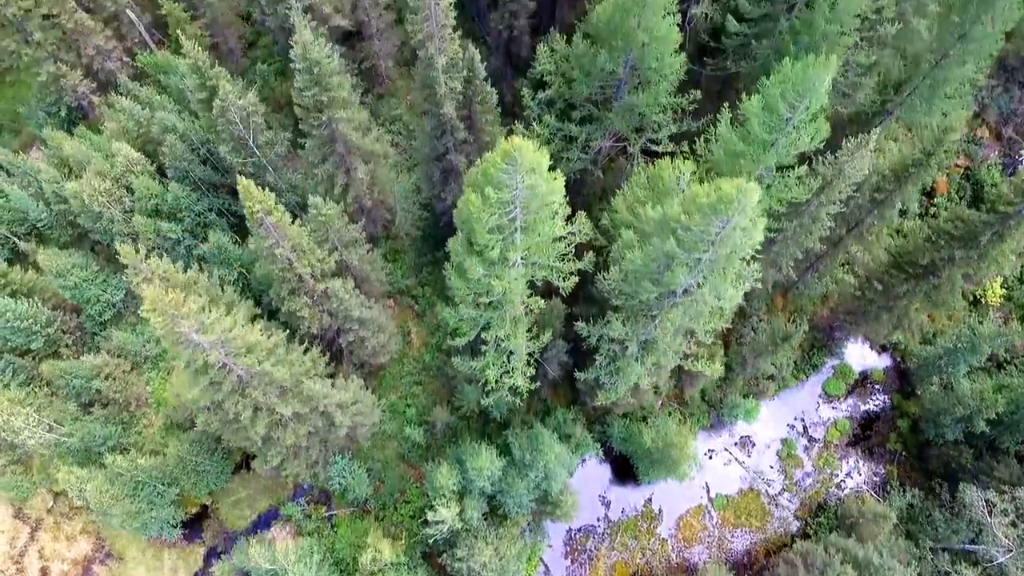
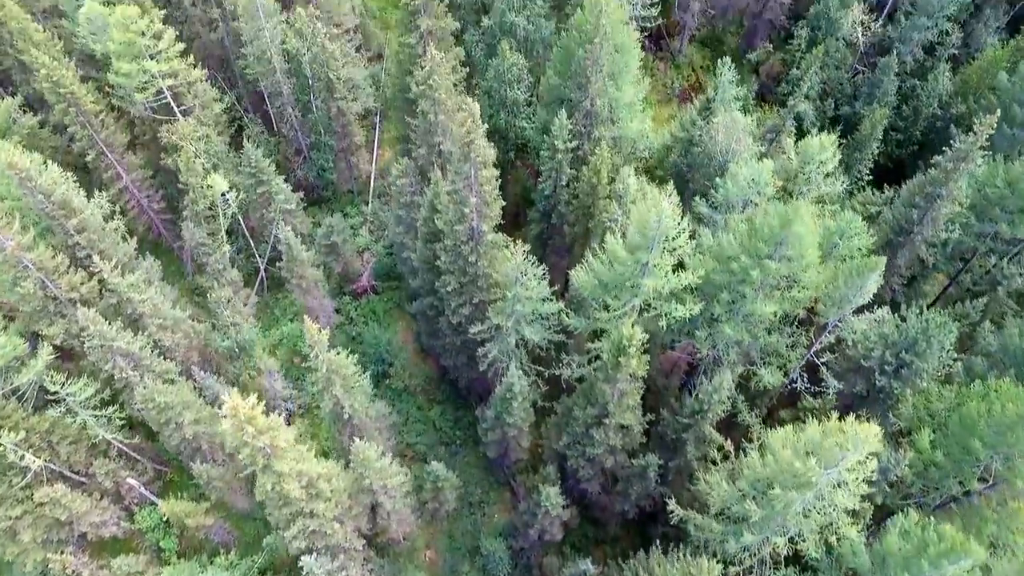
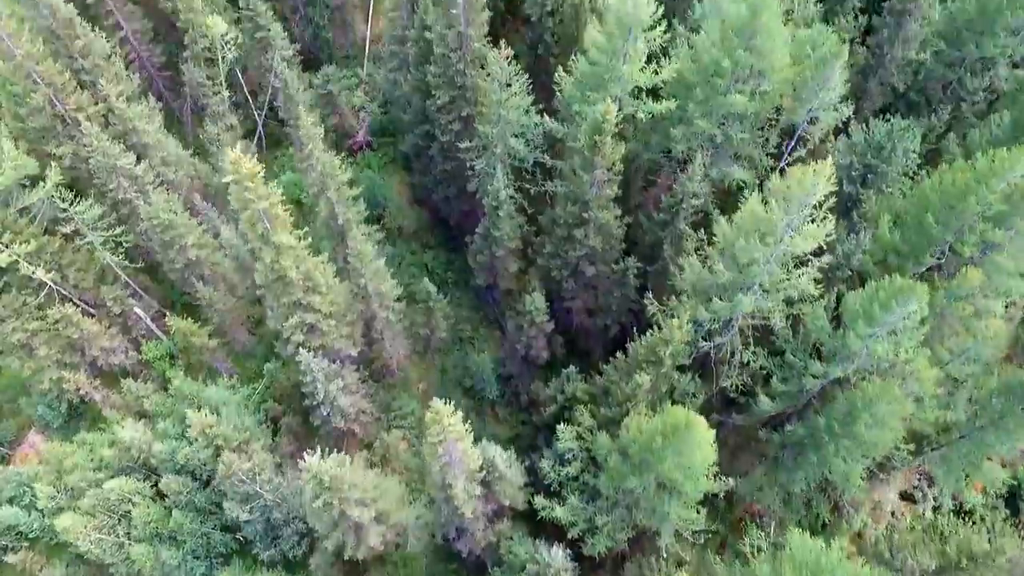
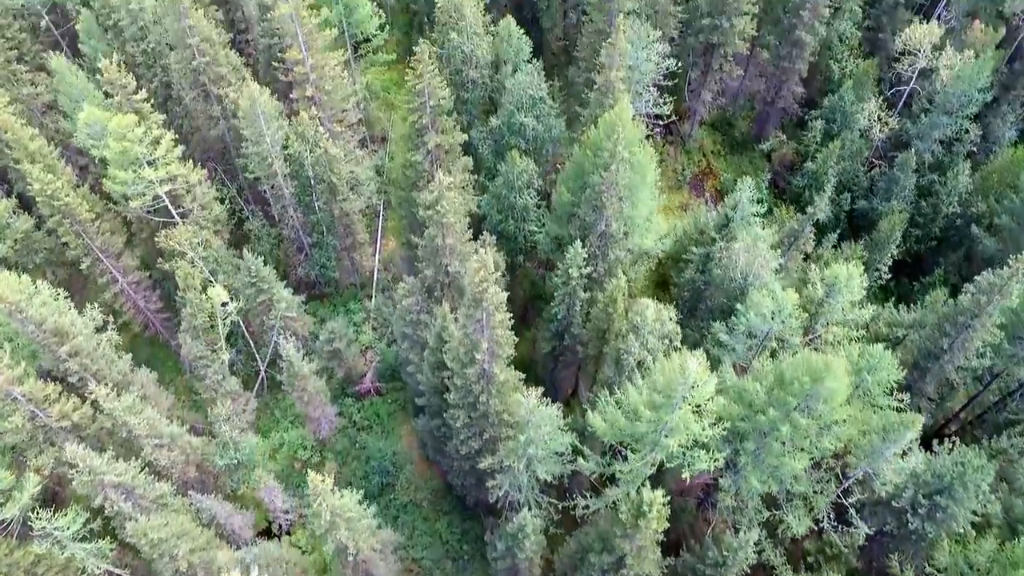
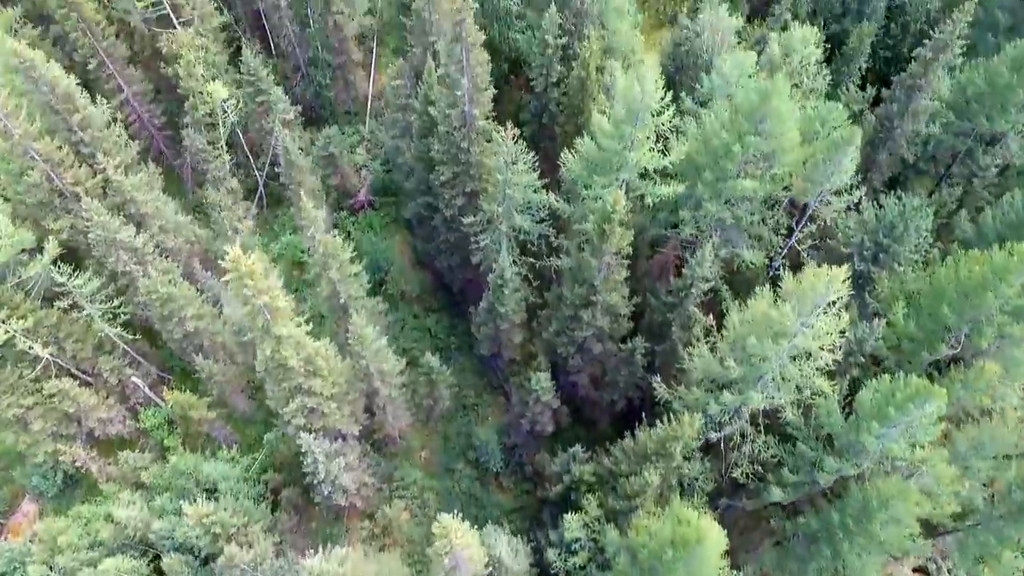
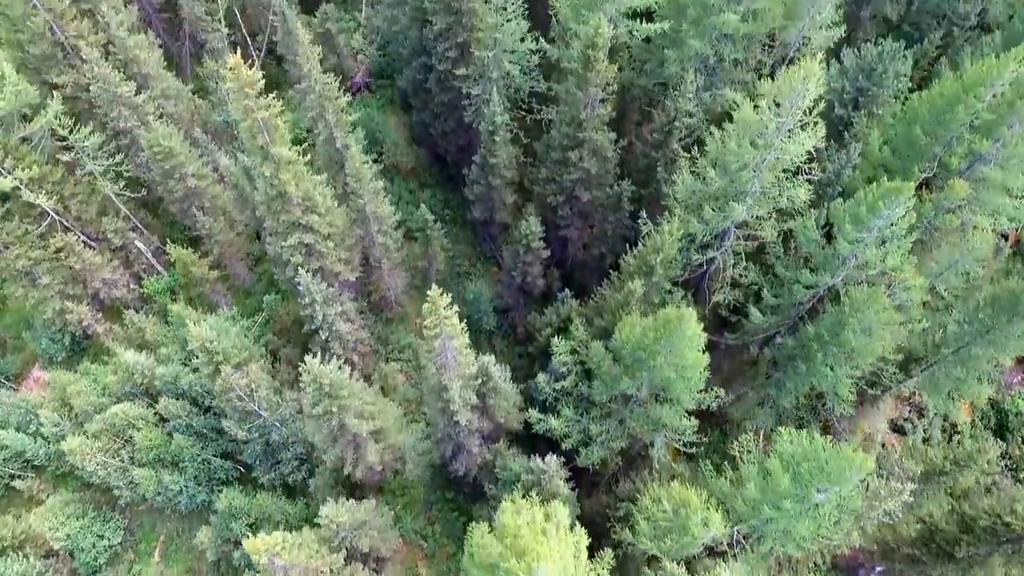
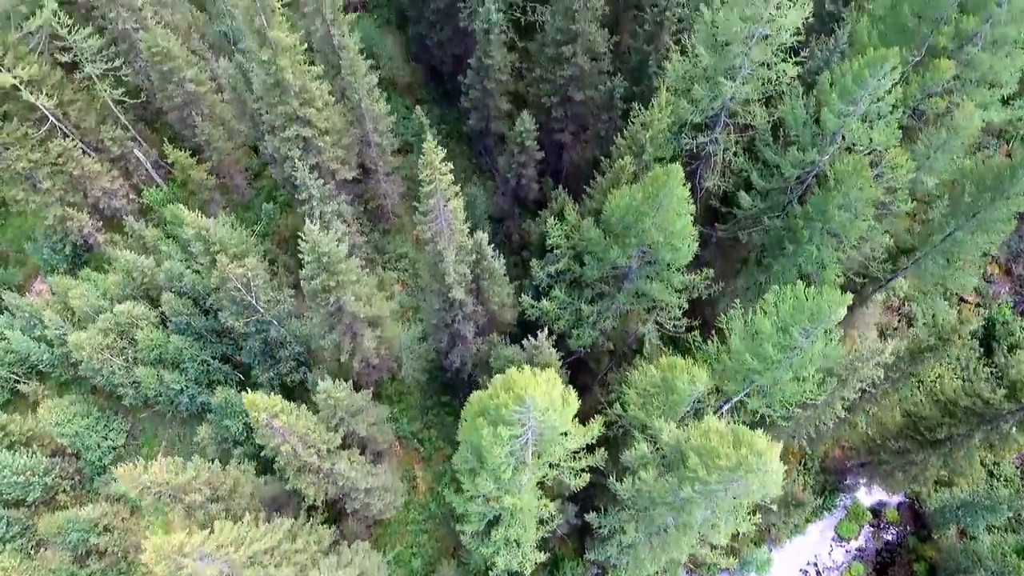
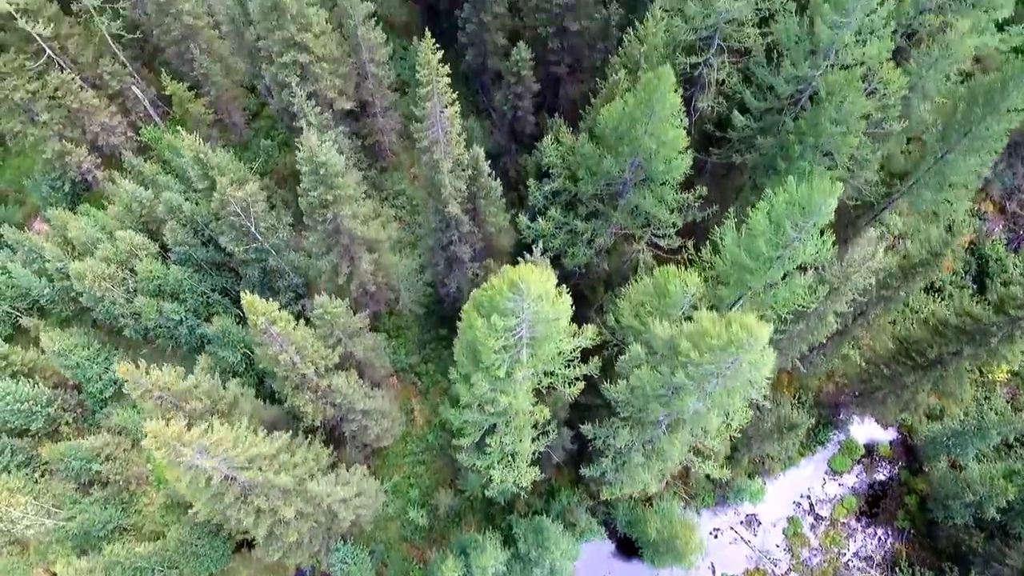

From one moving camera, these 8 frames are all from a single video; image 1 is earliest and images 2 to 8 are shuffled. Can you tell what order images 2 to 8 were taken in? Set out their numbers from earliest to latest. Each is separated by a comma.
8, 7, 6, 3, 5, 2, 4
